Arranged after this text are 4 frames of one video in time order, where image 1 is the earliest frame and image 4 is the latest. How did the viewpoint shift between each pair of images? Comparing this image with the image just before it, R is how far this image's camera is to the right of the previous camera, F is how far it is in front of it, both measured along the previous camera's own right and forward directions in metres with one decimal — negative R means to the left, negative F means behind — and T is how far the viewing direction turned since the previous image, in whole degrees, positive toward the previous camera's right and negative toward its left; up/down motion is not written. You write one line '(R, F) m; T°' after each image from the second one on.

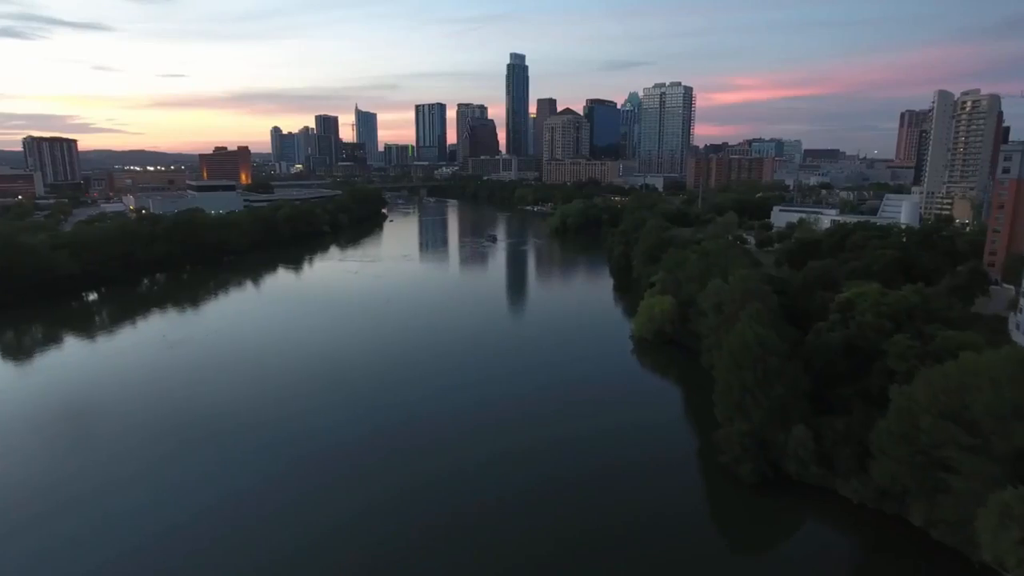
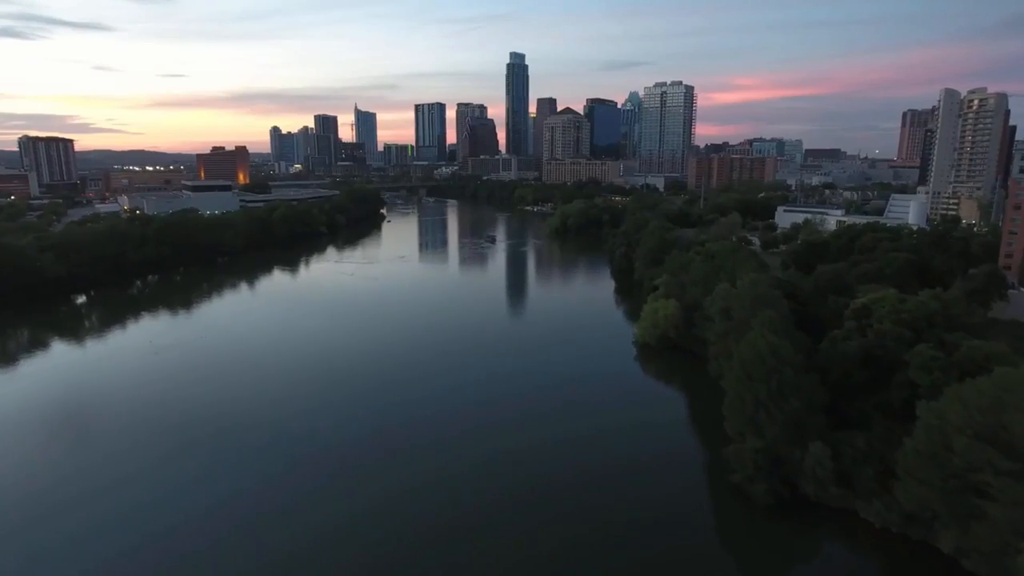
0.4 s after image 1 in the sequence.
(0.0, +0.4) m; 0°
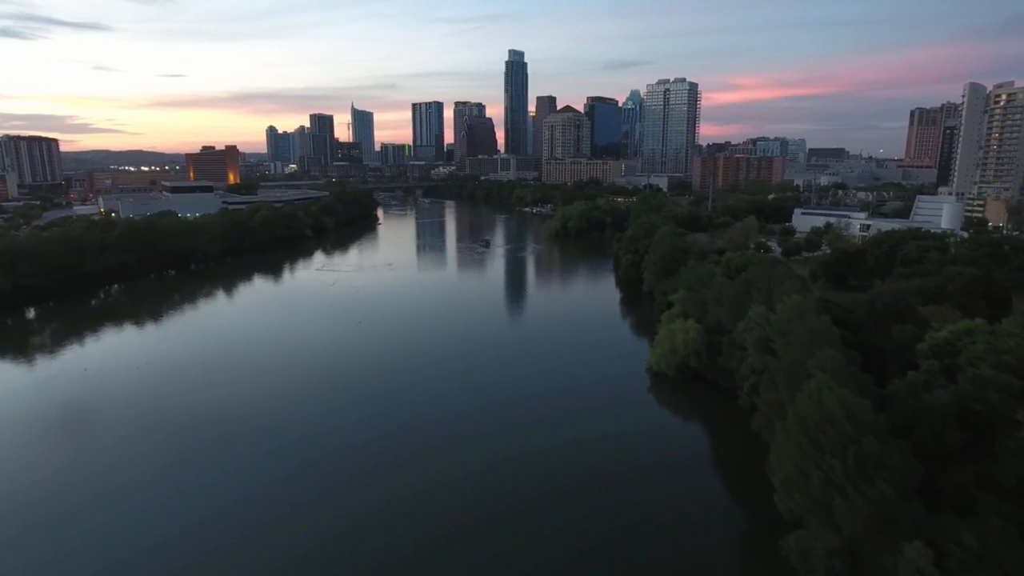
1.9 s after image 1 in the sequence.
(+0.1, +1.6) m; 0°
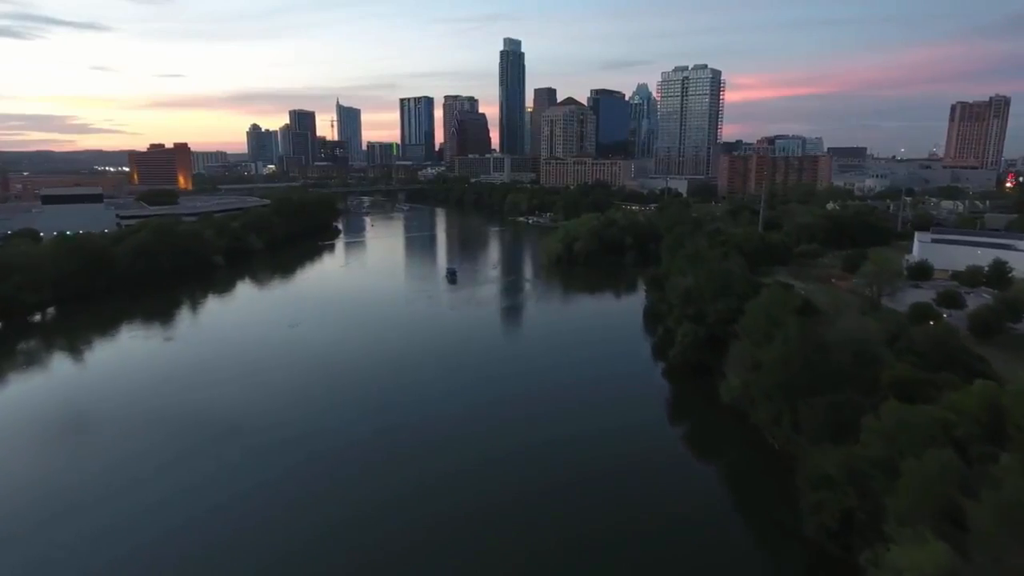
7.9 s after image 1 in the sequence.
(+0.4, +6.9) m; 0°
